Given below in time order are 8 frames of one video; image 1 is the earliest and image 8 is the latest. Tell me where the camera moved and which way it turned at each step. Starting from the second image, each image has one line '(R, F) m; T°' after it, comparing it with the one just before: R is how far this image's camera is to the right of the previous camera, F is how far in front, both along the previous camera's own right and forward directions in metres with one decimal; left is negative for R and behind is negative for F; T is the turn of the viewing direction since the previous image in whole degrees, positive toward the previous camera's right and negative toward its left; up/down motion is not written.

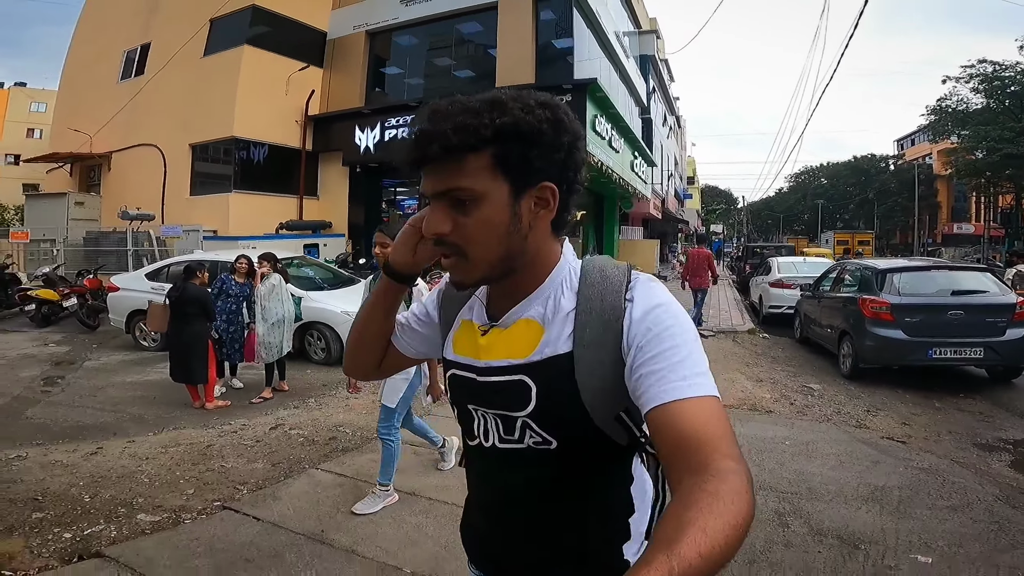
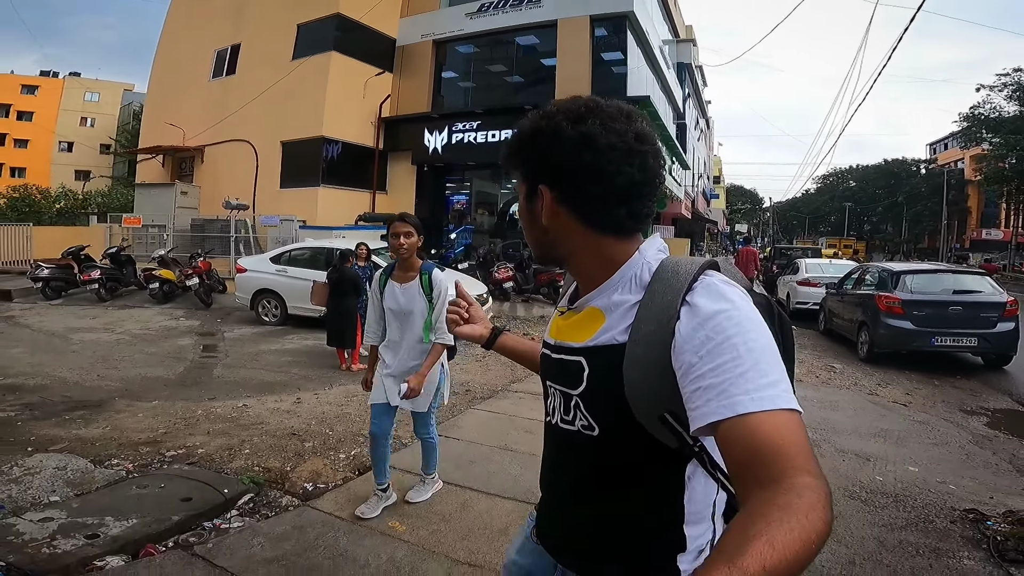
(-0.7, -1.4) m; -2°
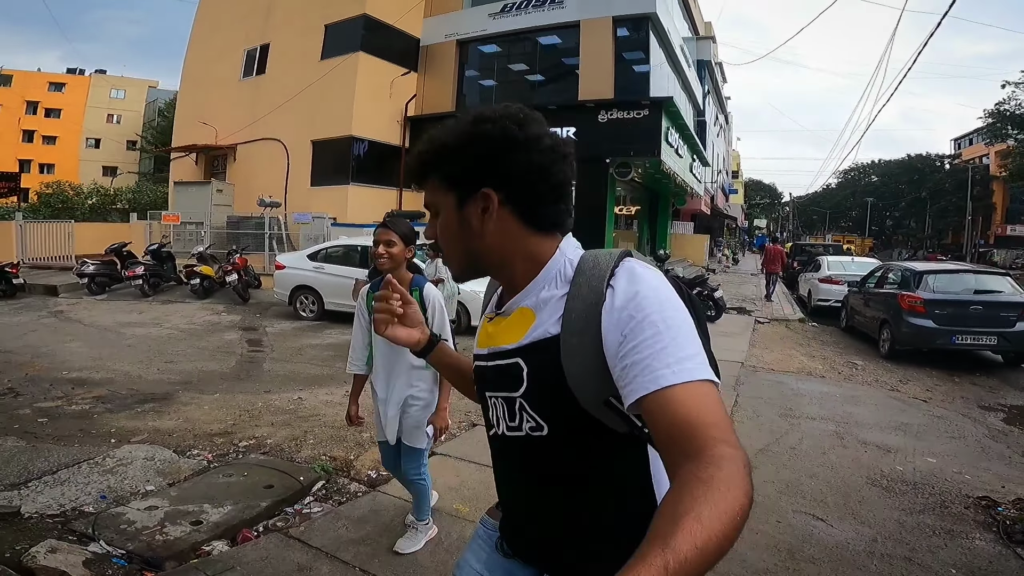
(-0.2, -0.3) m; -1°
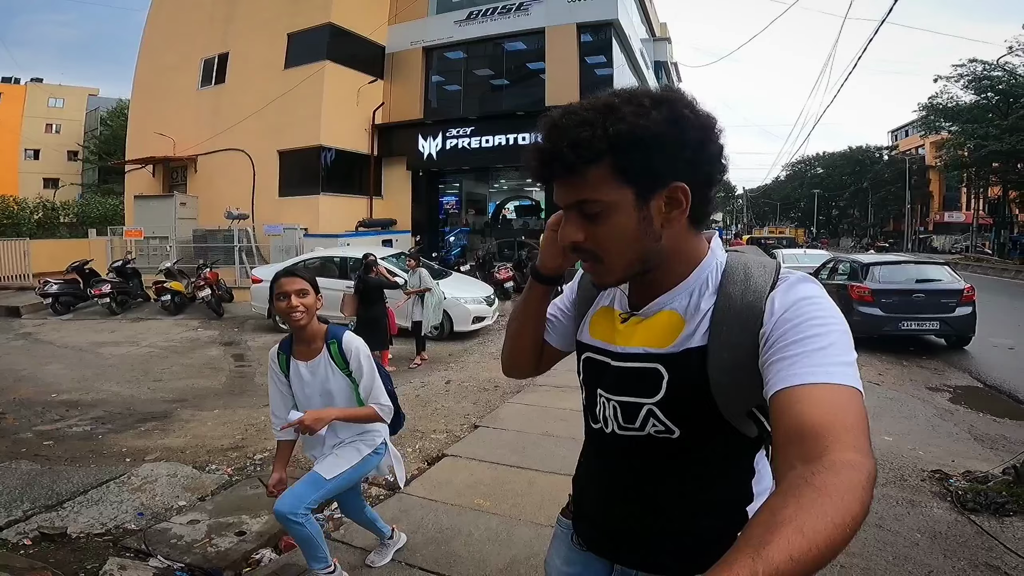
(-0.3, -0.3) m; +4°
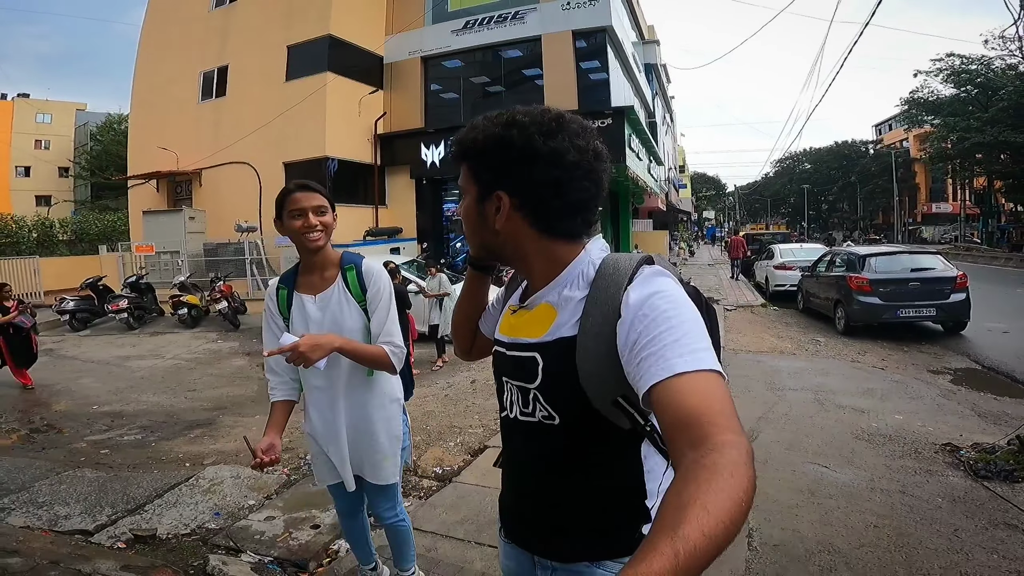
(-0.3, -0.3) m; +1°
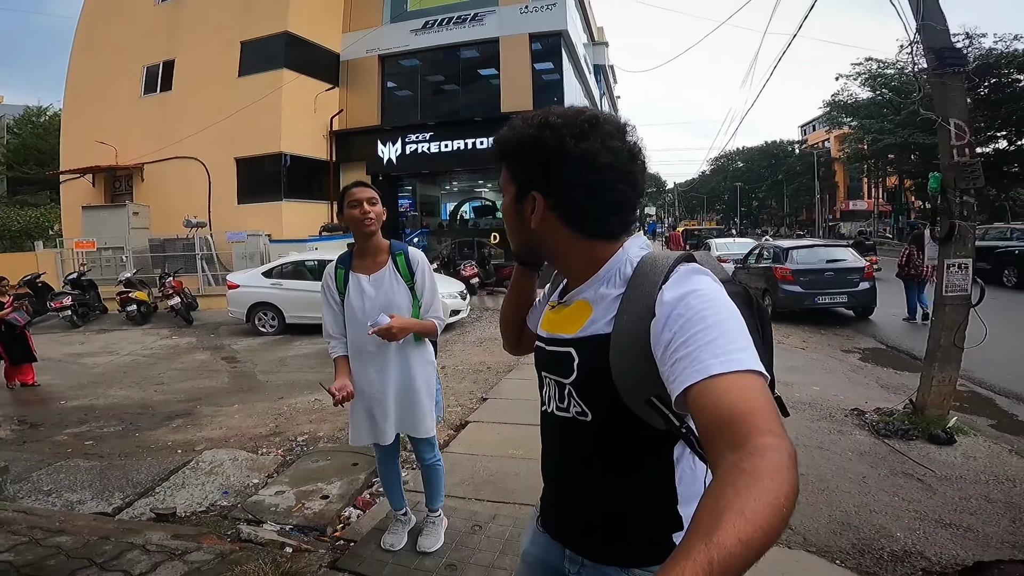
(-0.3, -0.4) m; +6°
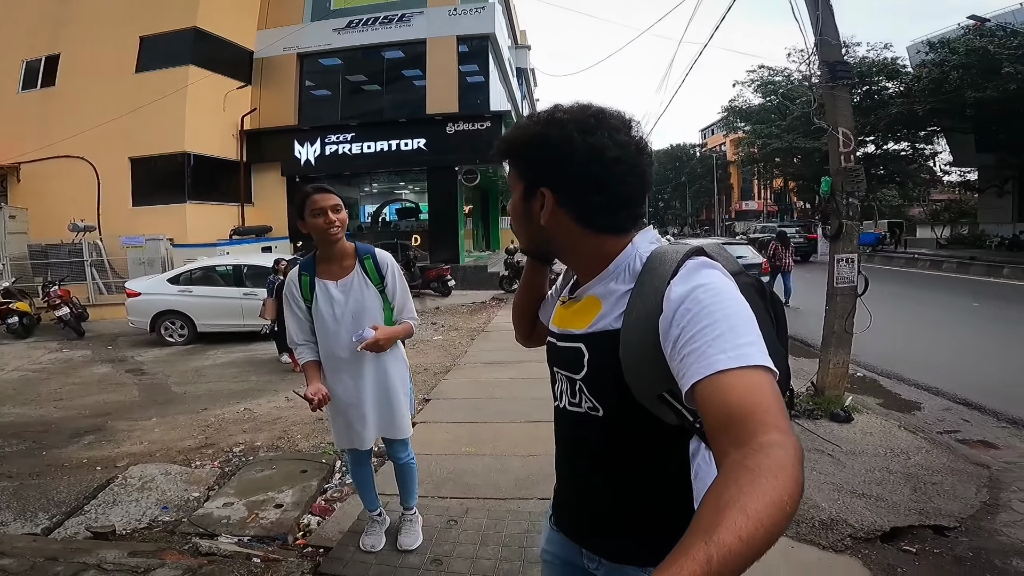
(-0.3, -0.1) m; +8°
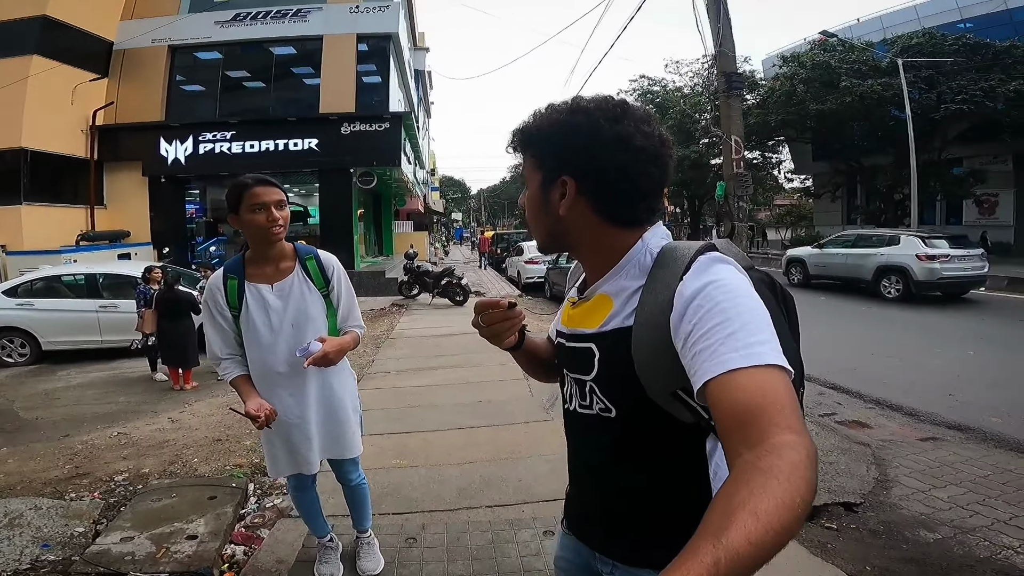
(-0.3, +0.1) m; +11°
